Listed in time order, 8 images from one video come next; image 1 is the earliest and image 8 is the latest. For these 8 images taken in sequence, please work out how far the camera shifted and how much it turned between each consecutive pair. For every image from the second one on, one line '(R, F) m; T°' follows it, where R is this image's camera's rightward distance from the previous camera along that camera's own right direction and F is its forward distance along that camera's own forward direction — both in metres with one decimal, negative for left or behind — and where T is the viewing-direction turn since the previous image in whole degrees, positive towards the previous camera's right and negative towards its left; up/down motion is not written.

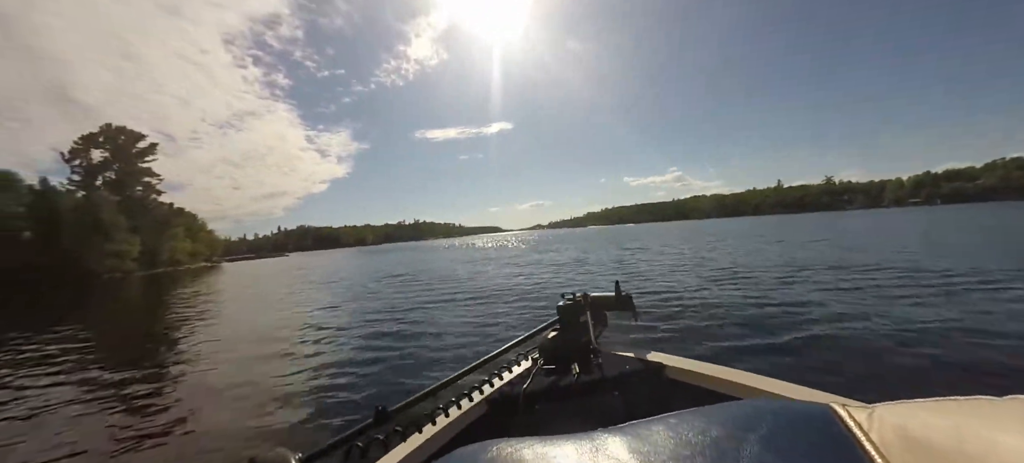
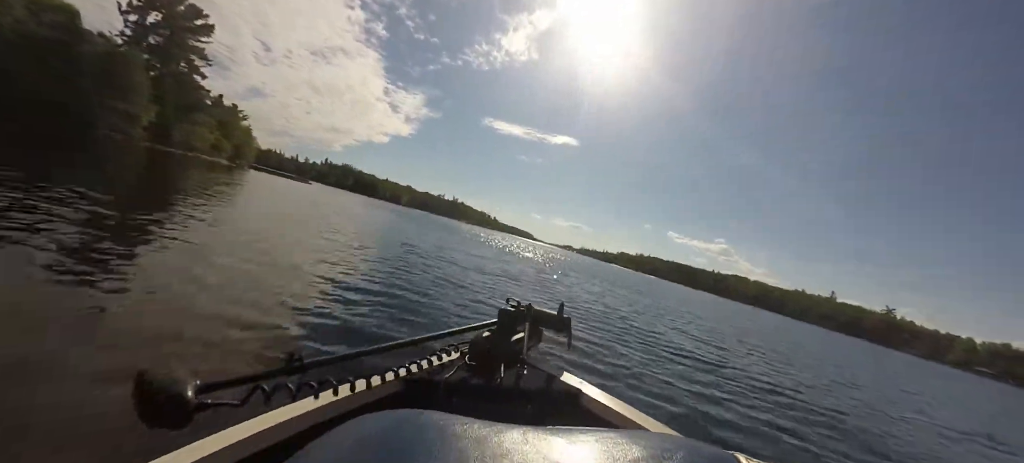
(+0.4, +3.5) m; -4°
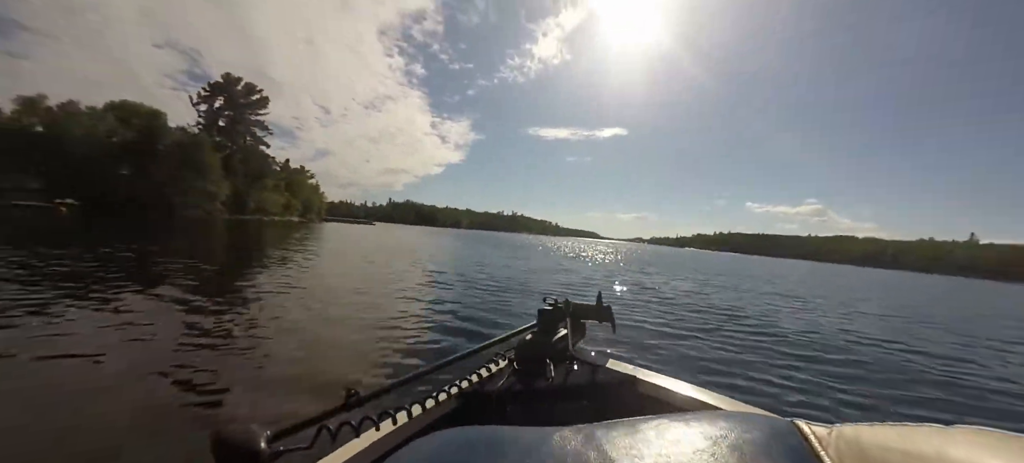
(+0.9, +1.0) m; -10°
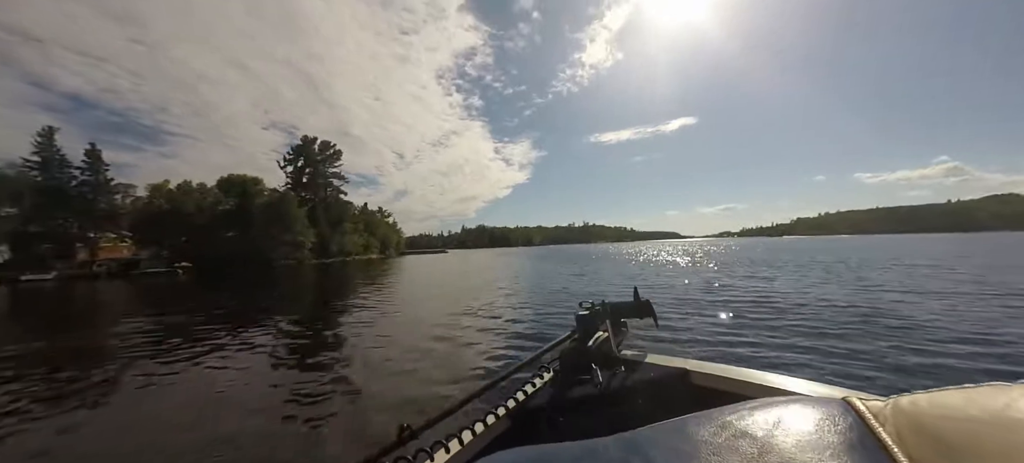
(+0.5, +1.4) m; -11°
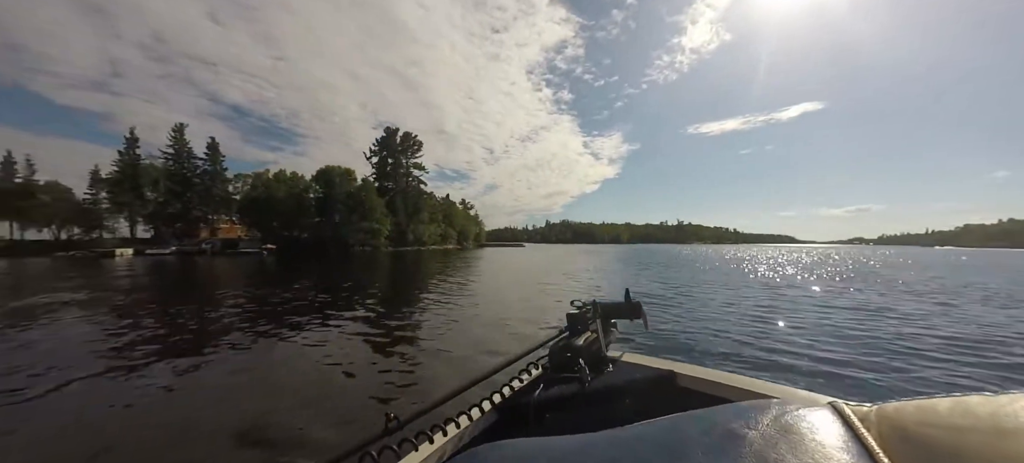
(+0.6, +2.7) m; -14°
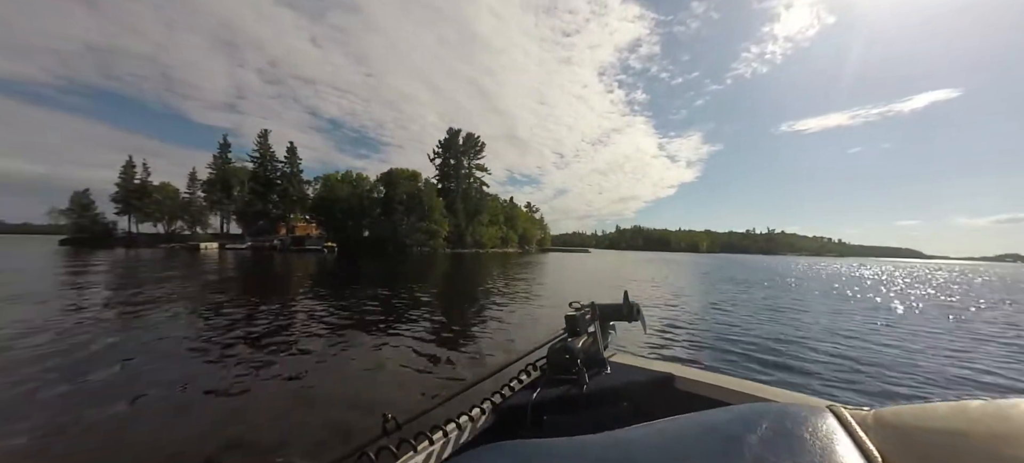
(+0.4, +2.1) m; -11°
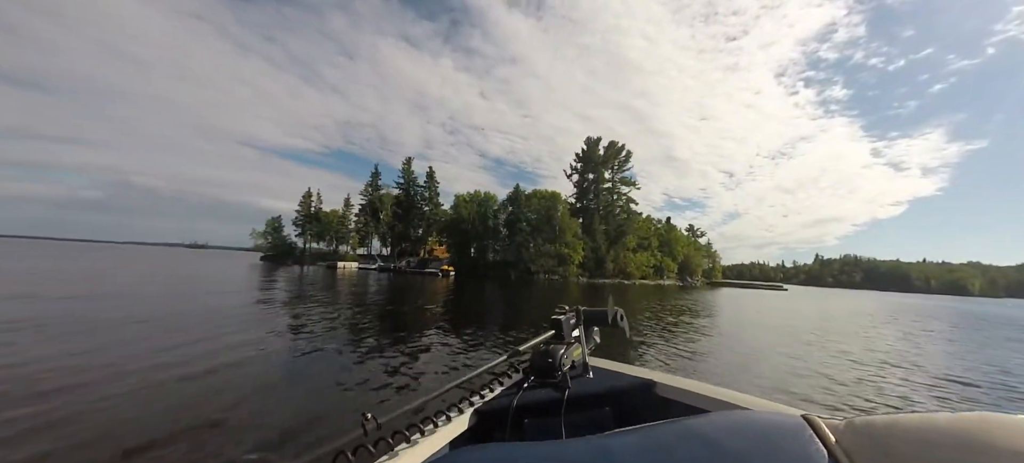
(+0.1, +5.1) m; -24°
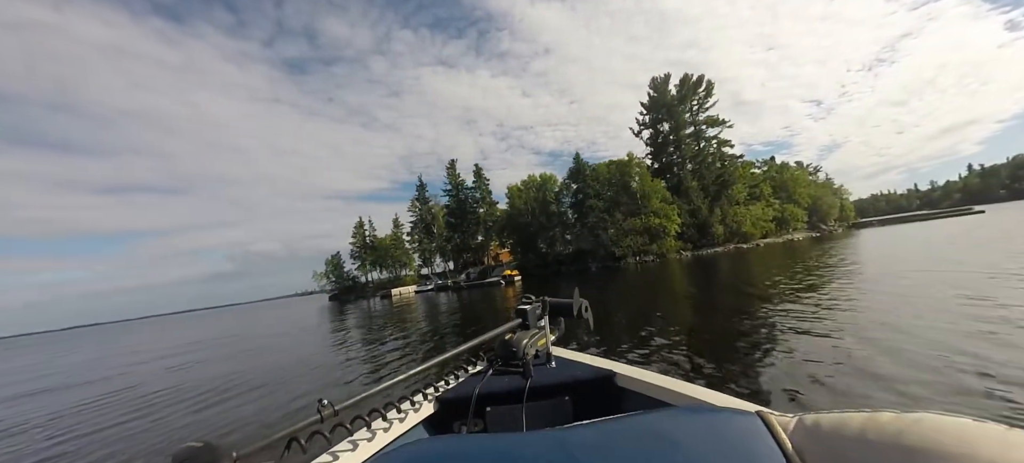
(0.0, +4.1) m; -12°
